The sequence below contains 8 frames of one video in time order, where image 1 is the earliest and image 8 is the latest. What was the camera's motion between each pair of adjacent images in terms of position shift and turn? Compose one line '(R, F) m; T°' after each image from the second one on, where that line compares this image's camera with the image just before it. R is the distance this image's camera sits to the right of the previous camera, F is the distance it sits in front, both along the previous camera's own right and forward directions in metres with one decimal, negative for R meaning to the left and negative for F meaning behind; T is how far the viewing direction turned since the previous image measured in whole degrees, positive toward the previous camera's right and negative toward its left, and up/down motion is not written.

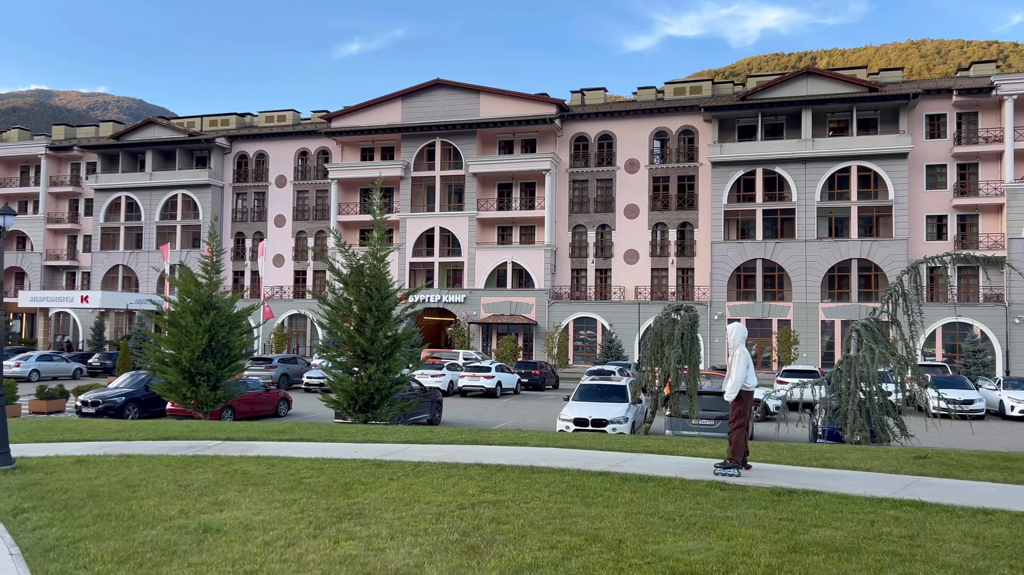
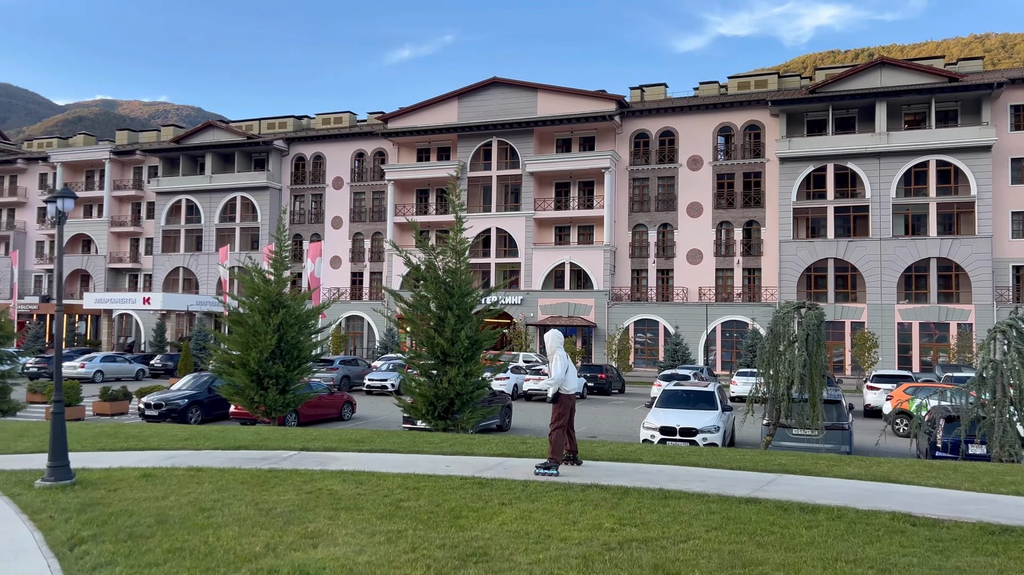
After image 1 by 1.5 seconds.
(-0.8, +1.3) m; -3°
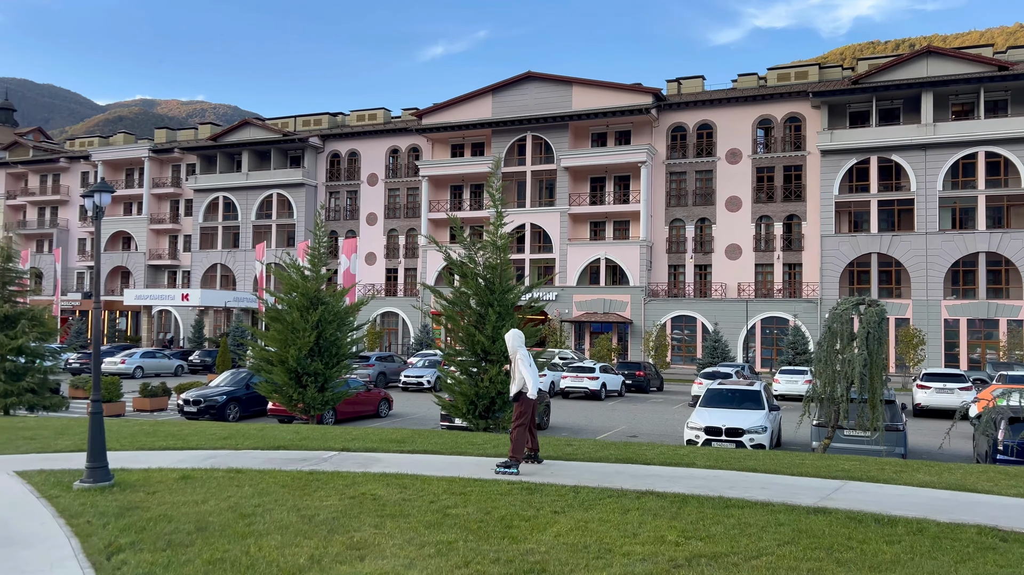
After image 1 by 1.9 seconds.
(-0.2, +0.4) m; -2°
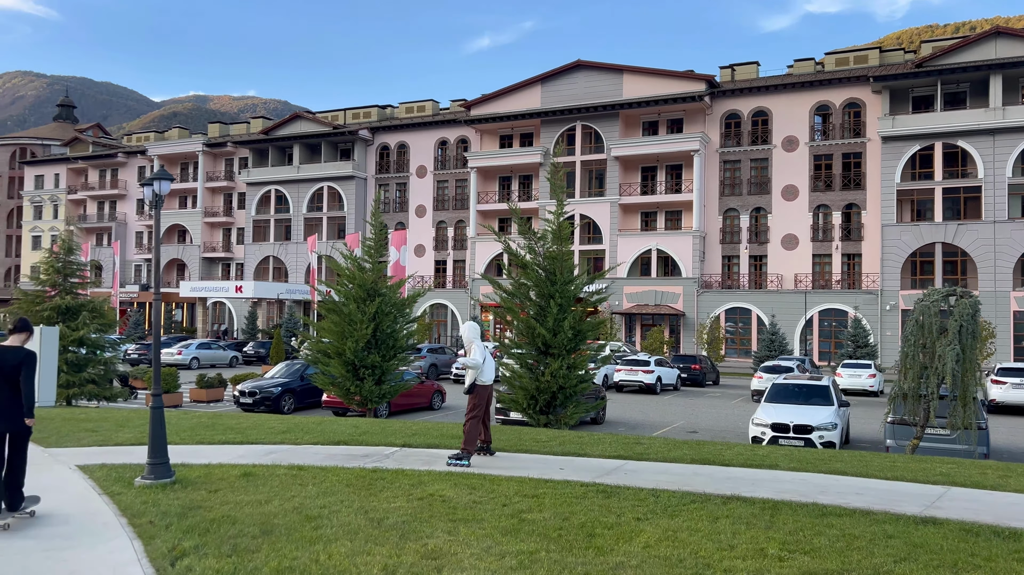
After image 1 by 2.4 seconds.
(-0.3, +0.4) m; -3°
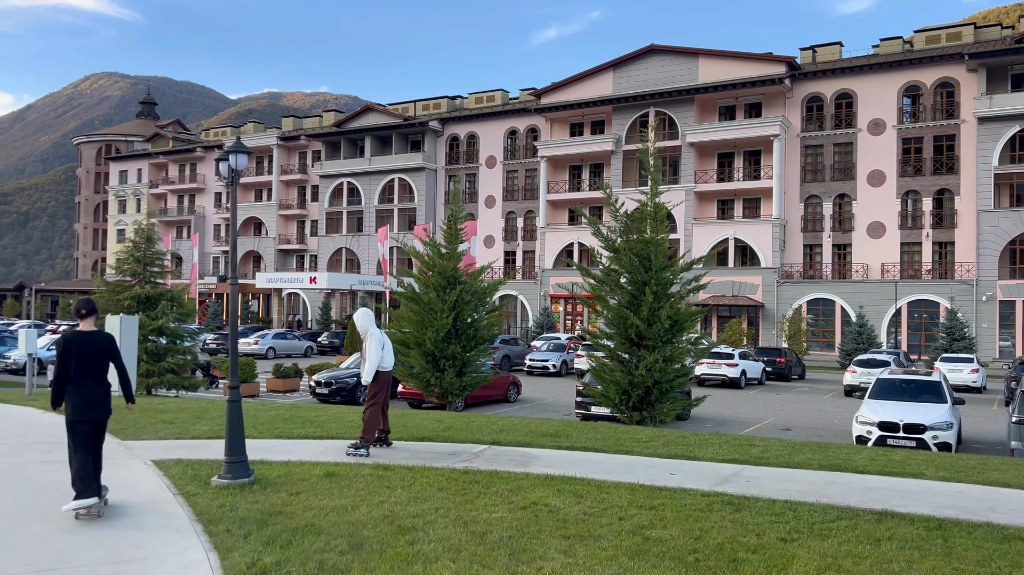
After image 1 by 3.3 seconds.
(-0.4, +0.9) m; -5°
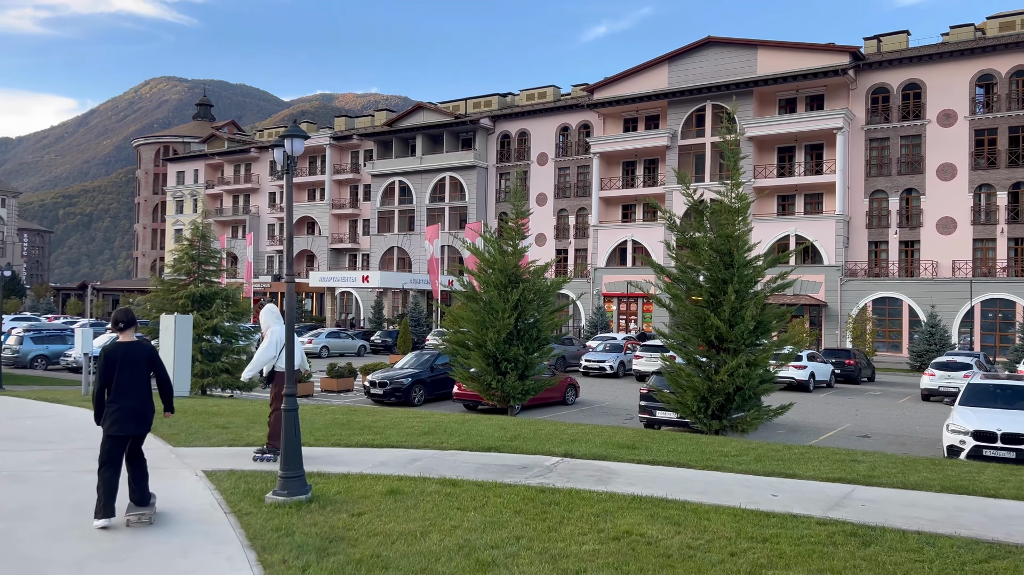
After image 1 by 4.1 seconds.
(-0.3, +0.8) m; -3°
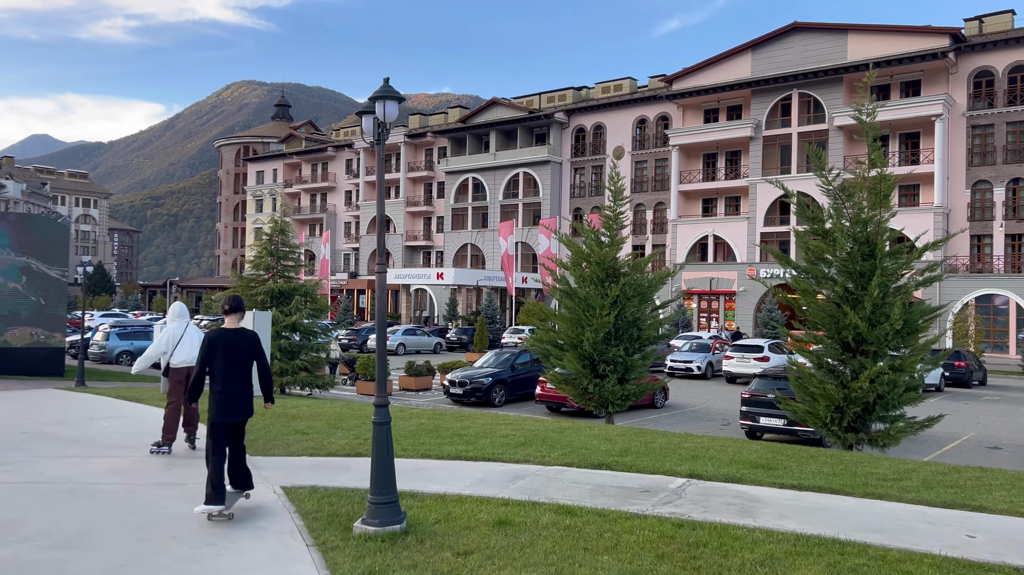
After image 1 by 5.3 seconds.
(-0.4, +1.1) m; -5°
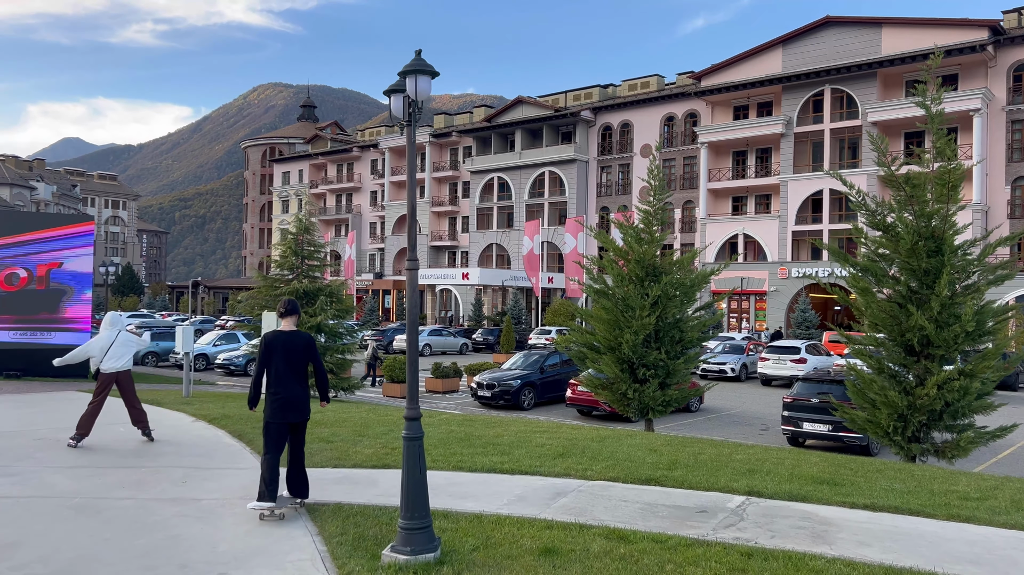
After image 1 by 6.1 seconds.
(-0.1, +0.6) m; -2°
